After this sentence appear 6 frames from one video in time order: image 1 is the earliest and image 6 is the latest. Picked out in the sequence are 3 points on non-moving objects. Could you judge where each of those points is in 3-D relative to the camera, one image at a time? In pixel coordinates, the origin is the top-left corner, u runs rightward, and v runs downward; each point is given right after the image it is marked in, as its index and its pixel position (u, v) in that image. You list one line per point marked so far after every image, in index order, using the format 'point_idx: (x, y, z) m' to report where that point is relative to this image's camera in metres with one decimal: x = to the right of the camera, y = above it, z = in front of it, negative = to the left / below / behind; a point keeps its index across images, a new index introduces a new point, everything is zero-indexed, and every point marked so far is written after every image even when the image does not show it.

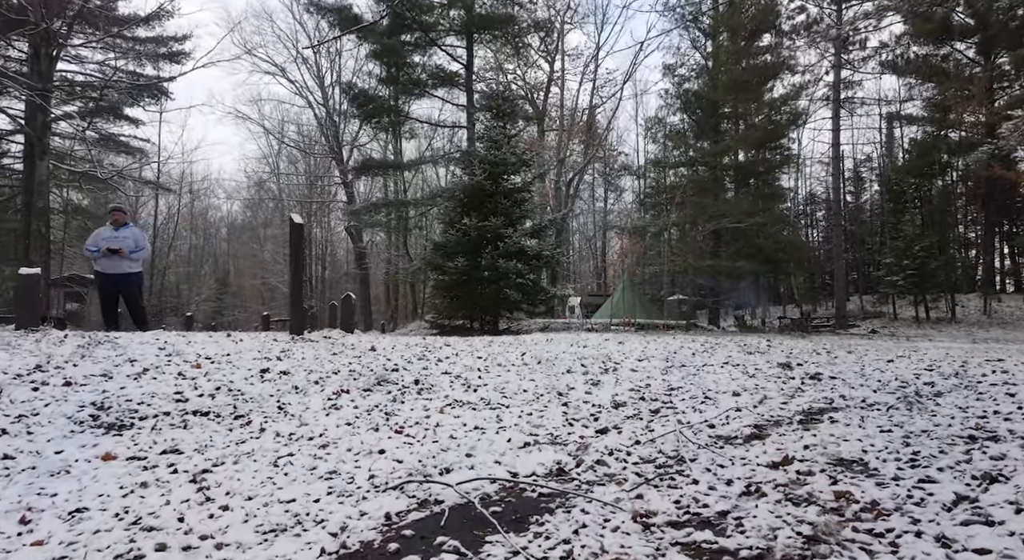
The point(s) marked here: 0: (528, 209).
0: (+0.3, +1.5, +14.5) m
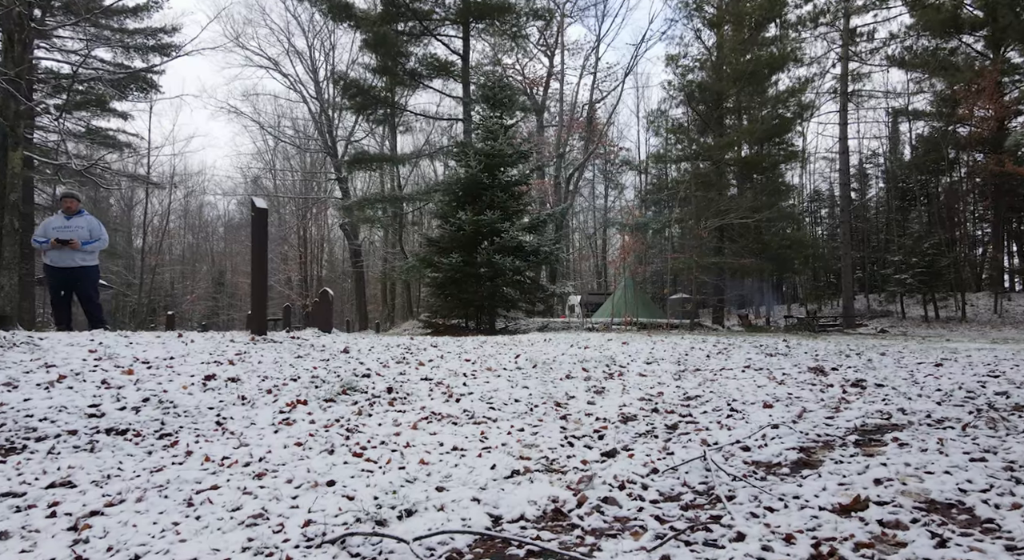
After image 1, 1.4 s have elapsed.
0: (+0.3, +1.5, +13.9) m
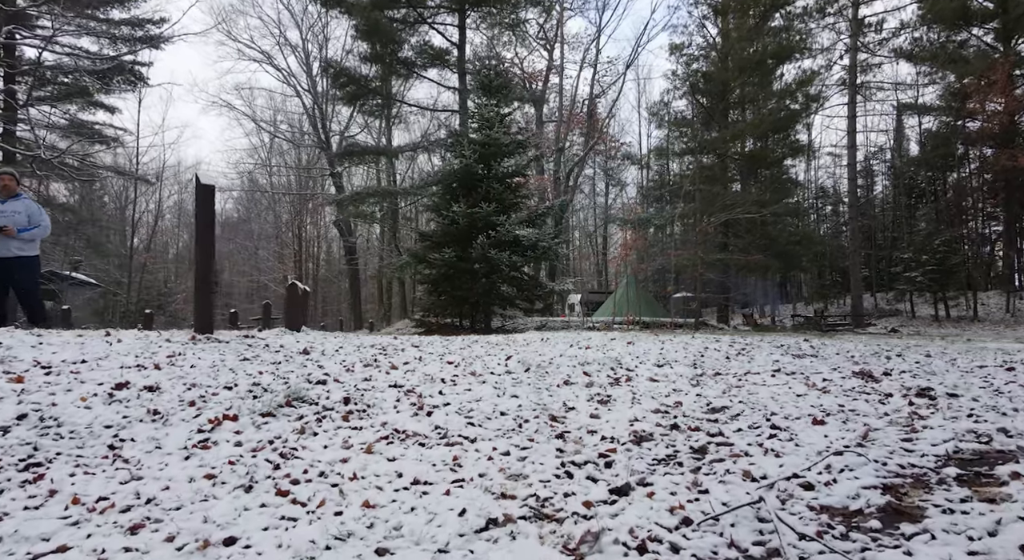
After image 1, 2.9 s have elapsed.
0: (+0.2, +1.6, +13.3) m
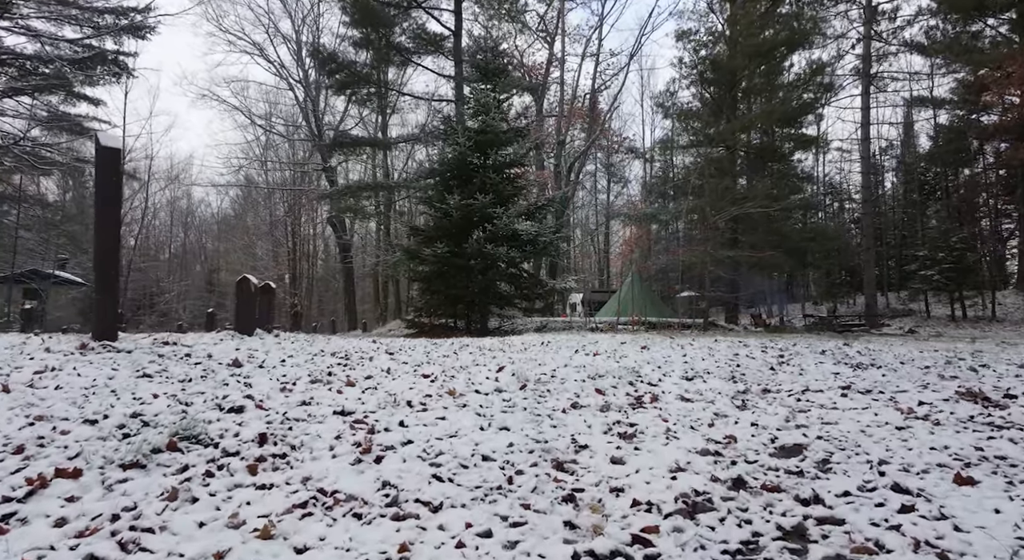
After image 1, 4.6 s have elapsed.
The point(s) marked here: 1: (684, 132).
0: (+0.2, +1.6, +12.4) m
1: (+4.8, +4.2, +19.8) m
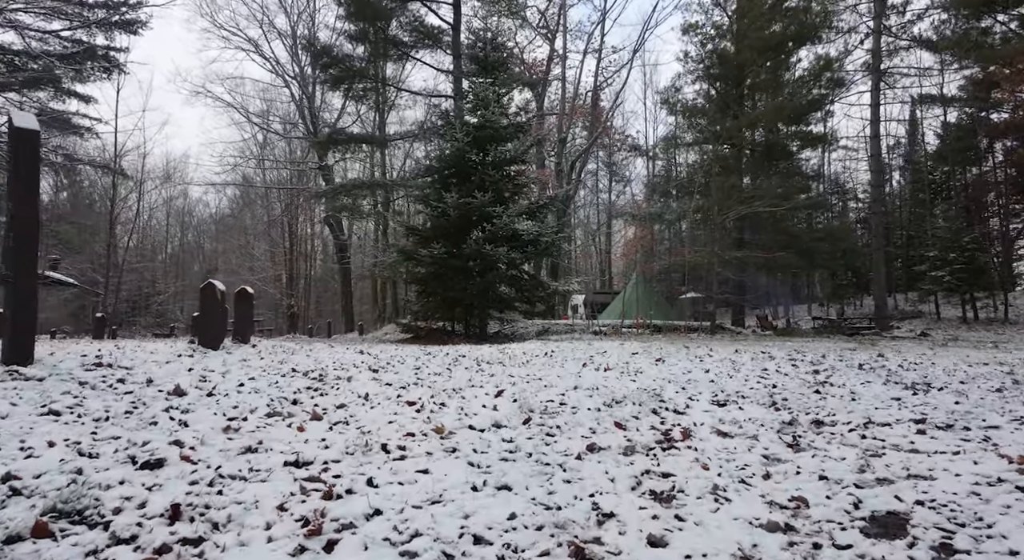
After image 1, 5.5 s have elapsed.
0: (+0.2, +1.6, +11.9) m
1: (+4.9, +4.1, +19.3) m
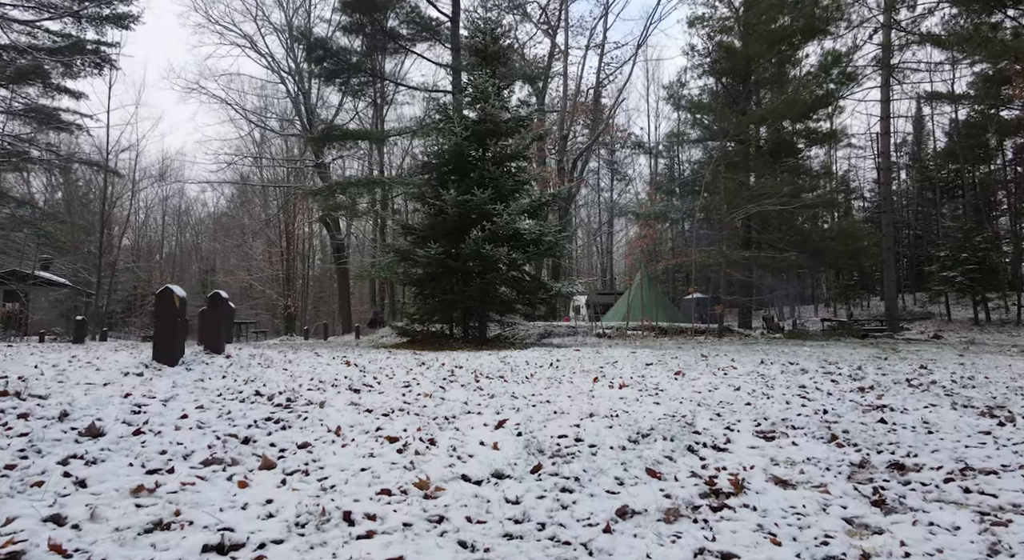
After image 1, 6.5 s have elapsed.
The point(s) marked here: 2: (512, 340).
0: (+0.2, +1.6, +11.4) m
1: (+4.9, +4.1, +18.8) m
2: (0.0, -0.9, +11.5) m
